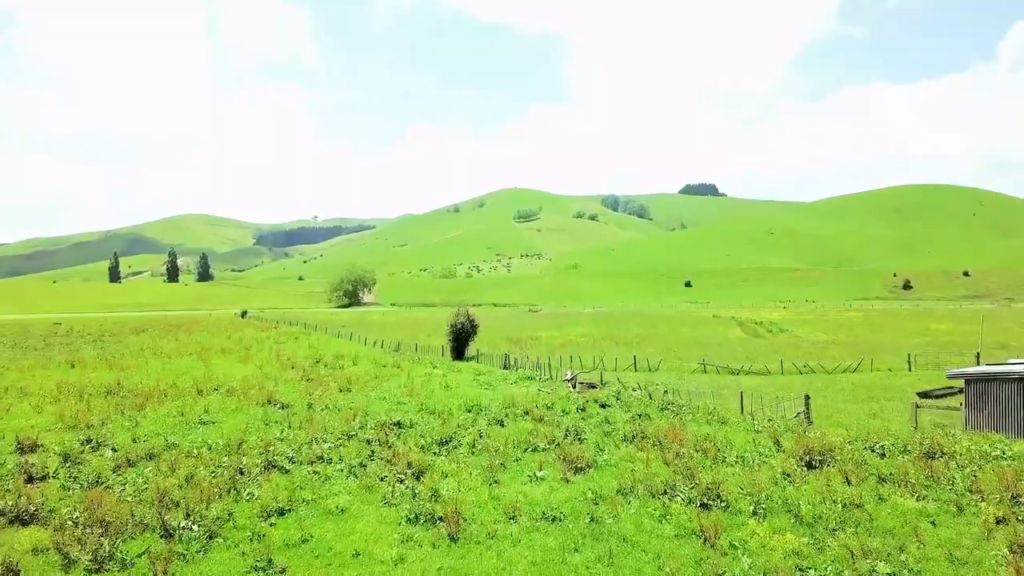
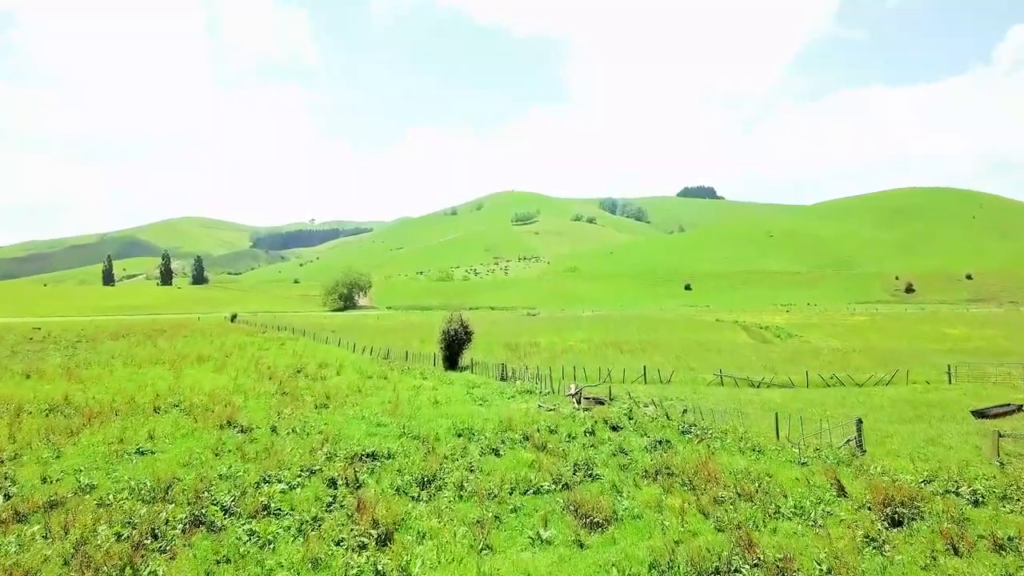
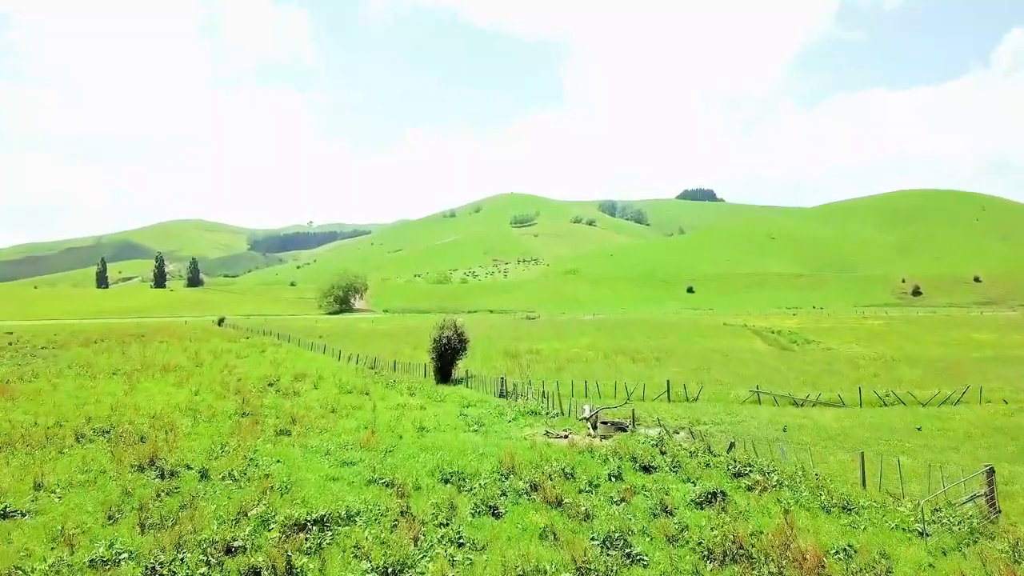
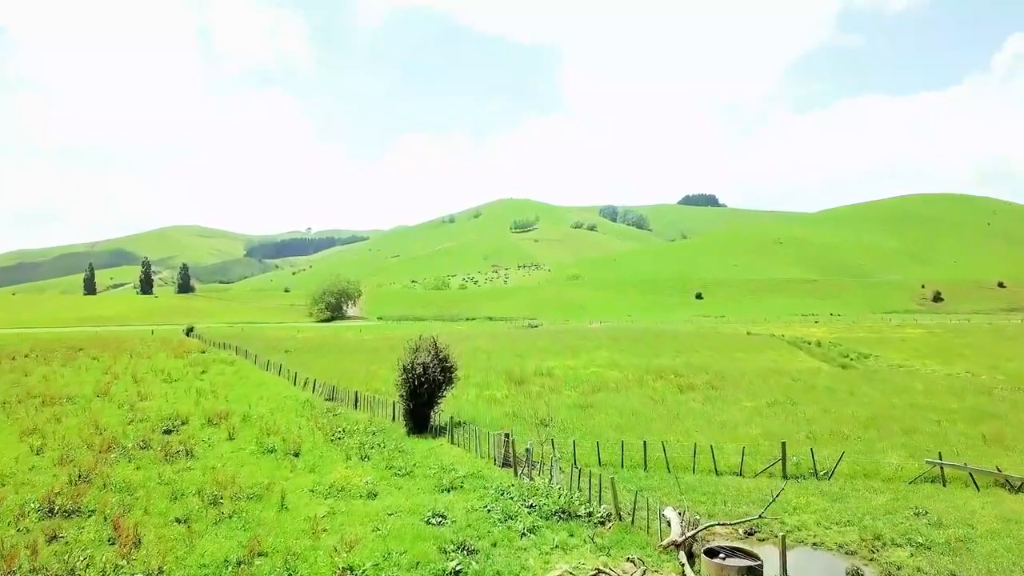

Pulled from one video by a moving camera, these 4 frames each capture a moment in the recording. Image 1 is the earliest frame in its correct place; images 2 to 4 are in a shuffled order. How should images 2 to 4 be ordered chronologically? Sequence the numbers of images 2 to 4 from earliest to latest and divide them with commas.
2, 3, 4
